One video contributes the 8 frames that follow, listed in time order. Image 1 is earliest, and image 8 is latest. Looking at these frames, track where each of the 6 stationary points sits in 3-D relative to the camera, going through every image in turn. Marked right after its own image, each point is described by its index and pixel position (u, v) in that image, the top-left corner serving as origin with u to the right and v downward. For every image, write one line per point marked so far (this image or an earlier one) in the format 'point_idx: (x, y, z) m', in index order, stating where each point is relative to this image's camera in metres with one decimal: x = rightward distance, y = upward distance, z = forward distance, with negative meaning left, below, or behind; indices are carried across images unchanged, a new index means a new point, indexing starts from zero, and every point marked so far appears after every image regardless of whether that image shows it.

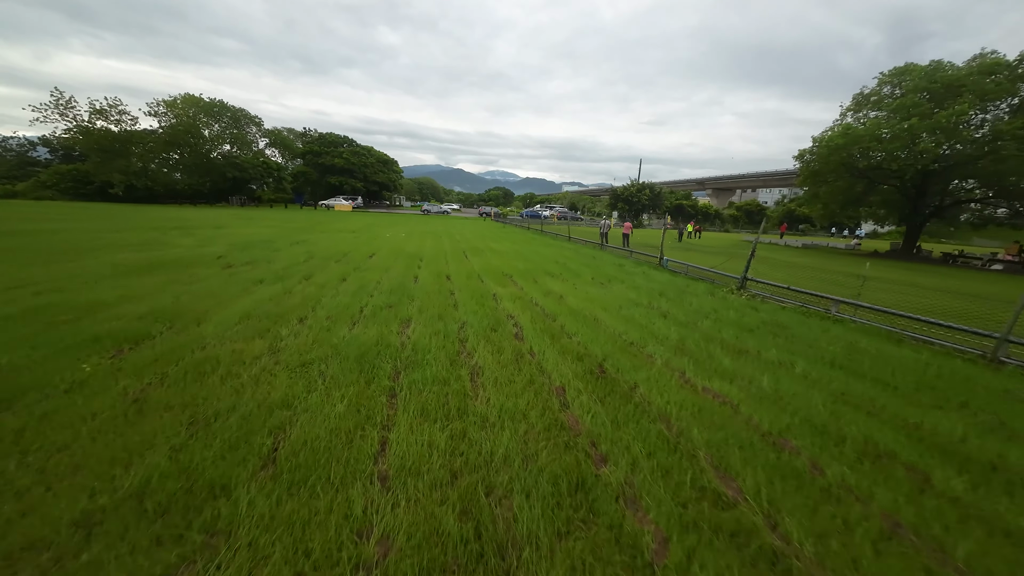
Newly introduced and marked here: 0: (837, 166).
0: (+15.8, +5.9, +18.0) m
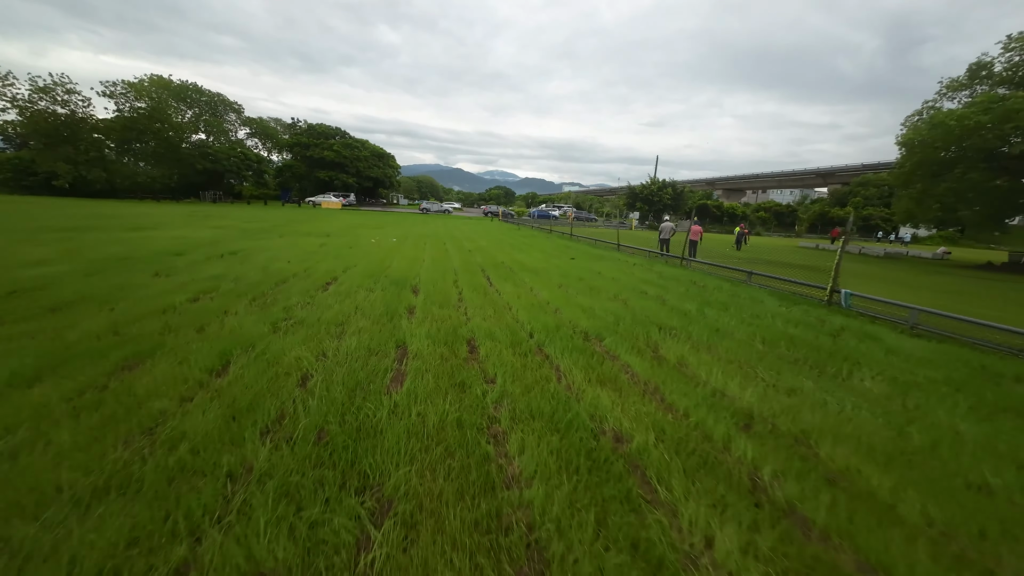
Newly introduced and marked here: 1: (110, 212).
0: (+16.8, +5.0, +13.7) m
1: (-19.4, +3.6, +18.0) m
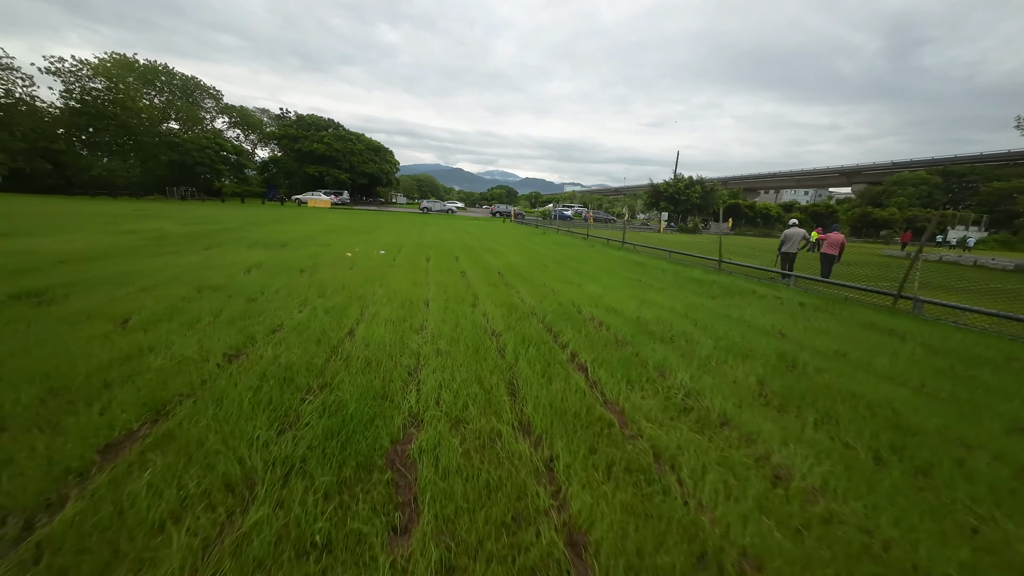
0: (+17.8, +4.1, +9.6) m
1: (-18.3, +2.9, +13.8) m
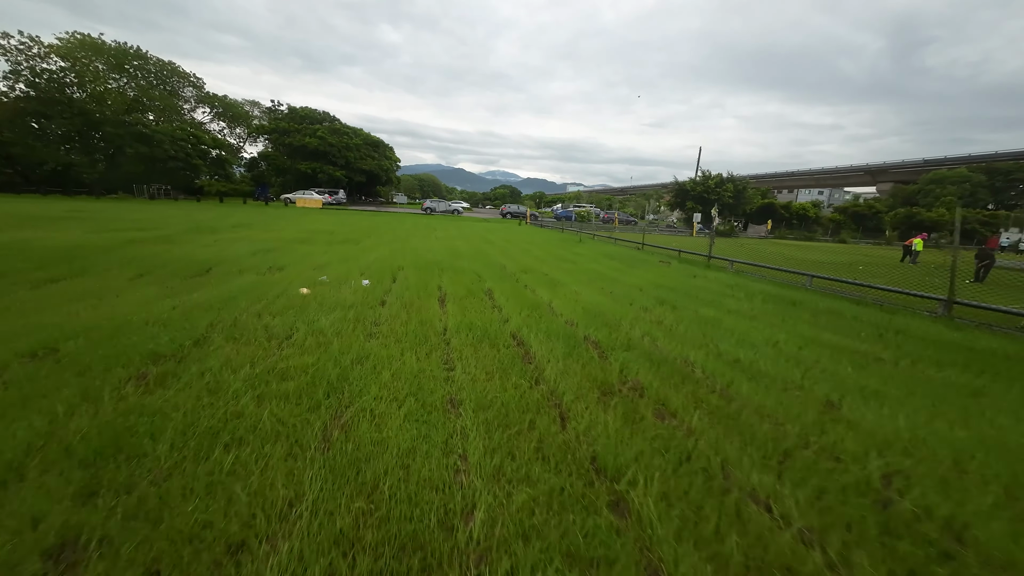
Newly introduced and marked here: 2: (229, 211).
0: (+18.8, +3.3, +6.1) m
1: (-17.4, +2.1, +10.5) m
2: (-14.7, +4.0, +19.4) m
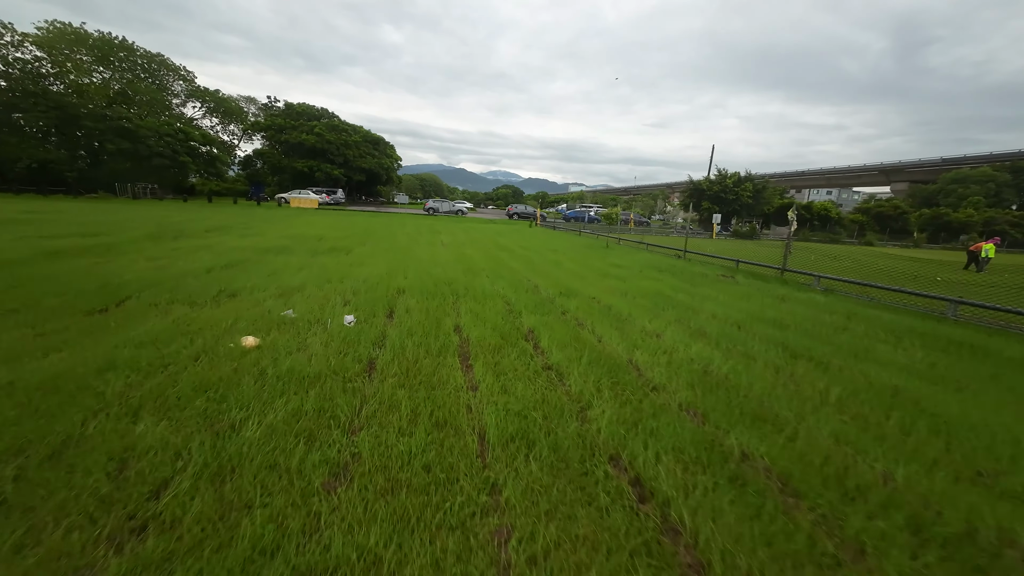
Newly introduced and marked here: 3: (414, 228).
0: (+19.3, +2.9, +4.4) m
1: (-16.9, +1.8, +8.9) m
2: (-14.1, +3.7, +17.8) m
3: (-4.0, +2.5, +15.4) m
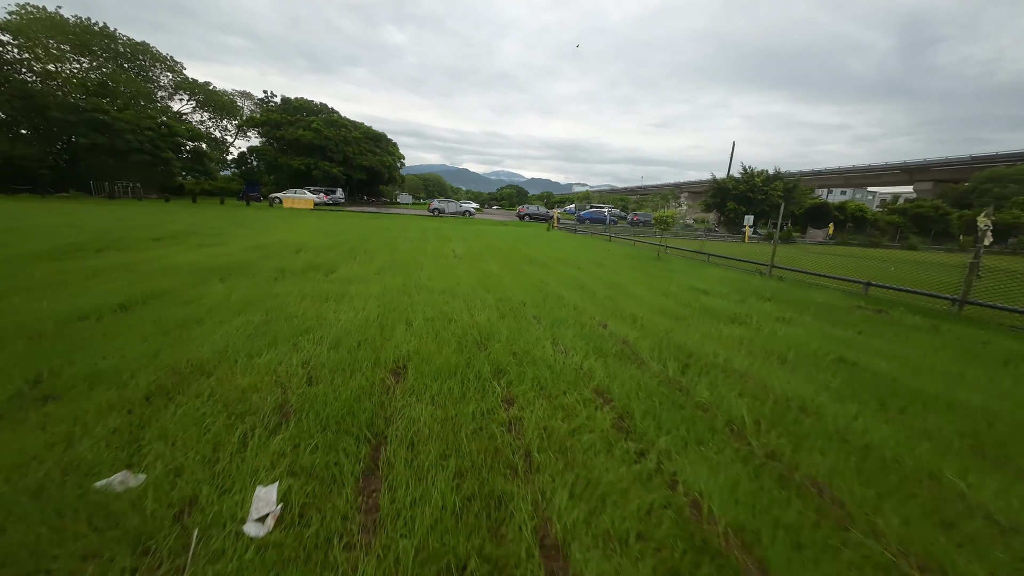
0: (+19.9, +2.4, +2.1) m
1: (-16.2, +1.3, +6.8) m
2: (-13.4, +3.2, +15.8) m
3: (-3.3, +2.0, +13.2) m
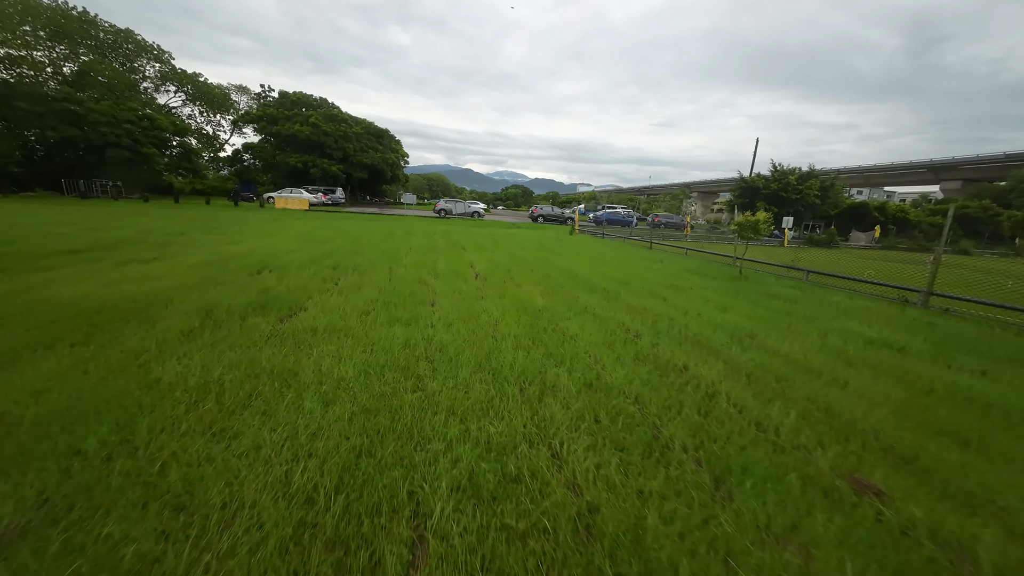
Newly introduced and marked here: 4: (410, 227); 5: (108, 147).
0: (+20.5, +1.9, -0.3) m
1: (-15.5, +0.8, +4.8) m
2: (-12.6, +2.7, +13.8) m
3: (-2.6, +1.5, +11.1) m
4: (-3.5, +2.1, +12.6) m
5: (-21.3, +7.5, +19.8) m
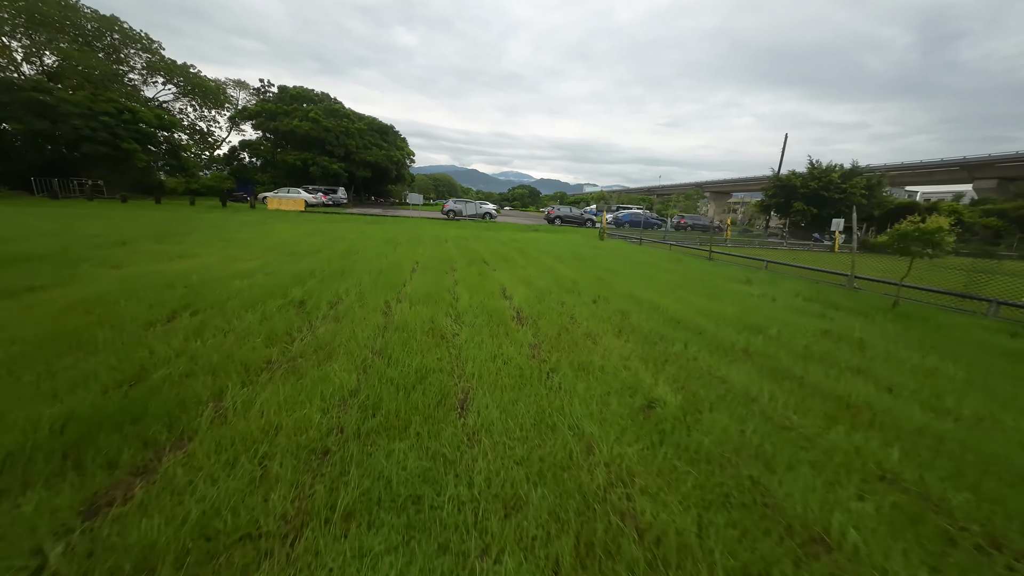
0: (+21.1, +1.3, -2.7) m
1: (-14.9, +0.4, +3.0) m
2: (-11.9, +2.2, +11.8) m
3: (-1.9, +1.0, +9.1) m
4: (-2.7, +1.6, +10.5) m
5: (-20.4, +7.0, +18.0) m
